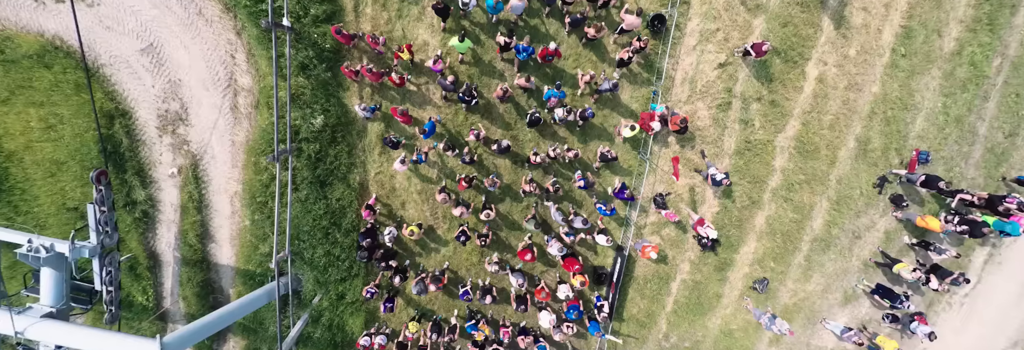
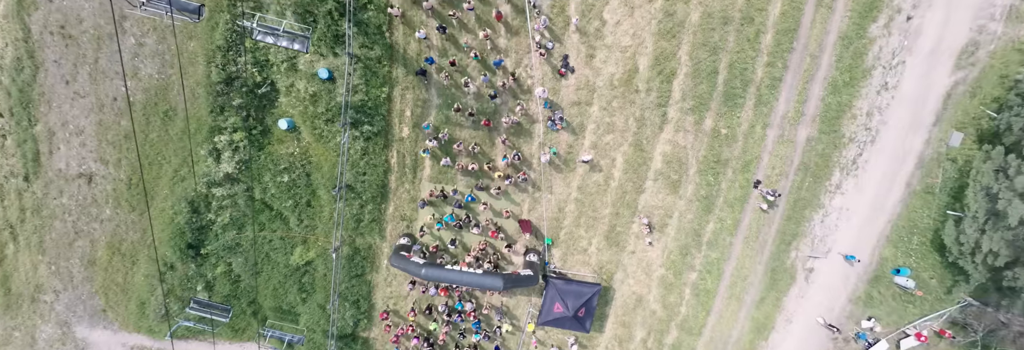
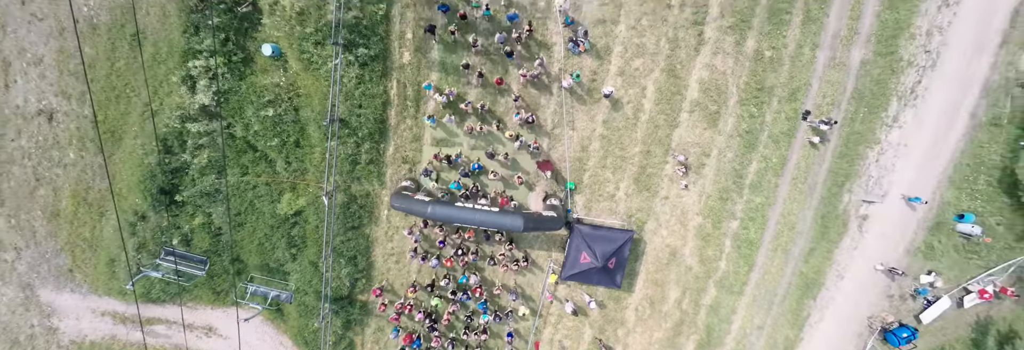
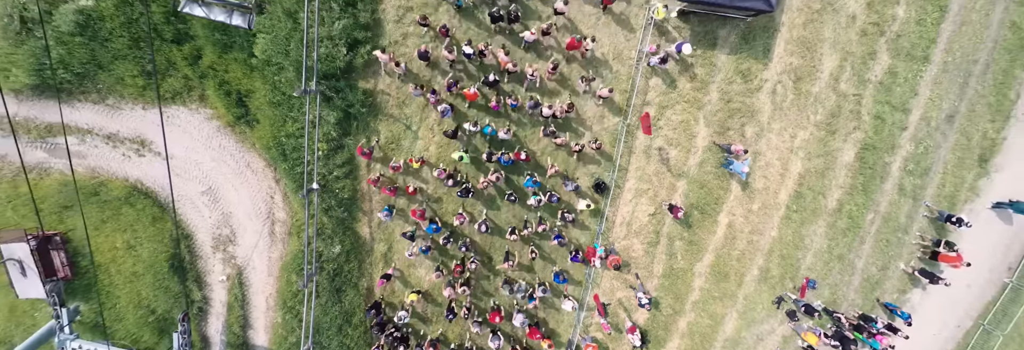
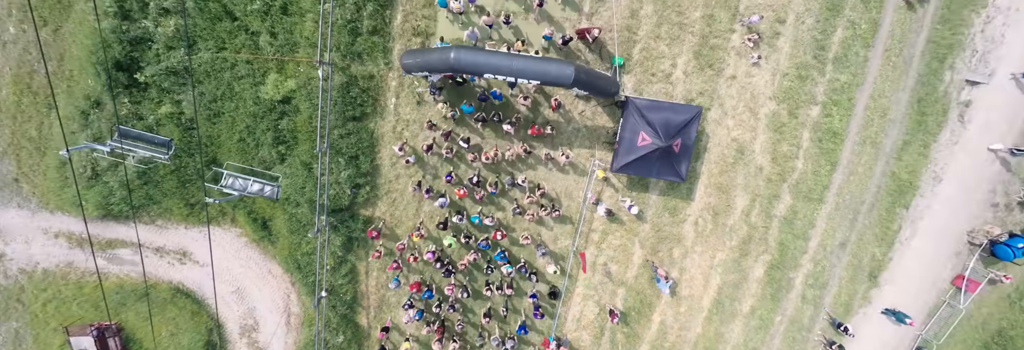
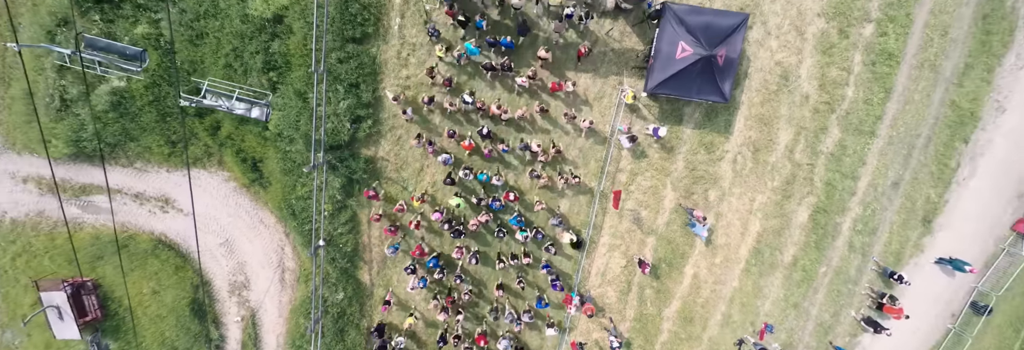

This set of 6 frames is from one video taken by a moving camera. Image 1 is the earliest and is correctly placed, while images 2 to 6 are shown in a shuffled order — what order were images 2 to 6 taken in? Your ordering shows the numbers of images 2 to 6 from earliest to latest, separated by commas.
4, 6, 5, 3, 2
